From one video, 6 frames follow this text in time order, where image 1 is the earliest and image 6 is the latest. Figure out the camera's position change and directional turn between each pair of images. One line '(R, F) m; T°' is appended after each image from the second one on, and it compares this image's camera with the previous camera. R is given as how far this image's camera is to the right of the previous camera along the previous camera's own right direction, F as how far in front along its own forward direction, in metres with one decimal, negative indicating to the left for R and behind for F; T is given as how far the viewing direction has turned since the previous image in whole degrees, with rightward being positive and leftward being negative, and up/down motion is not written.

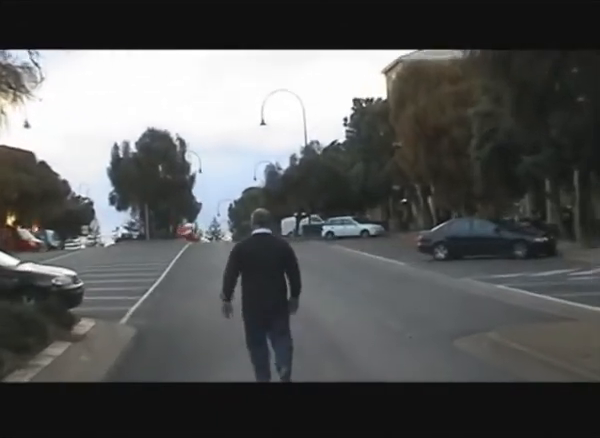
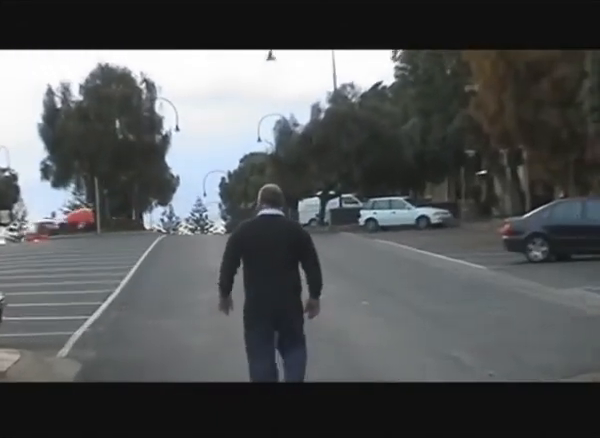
(-0.2, +5.1) m; 0°
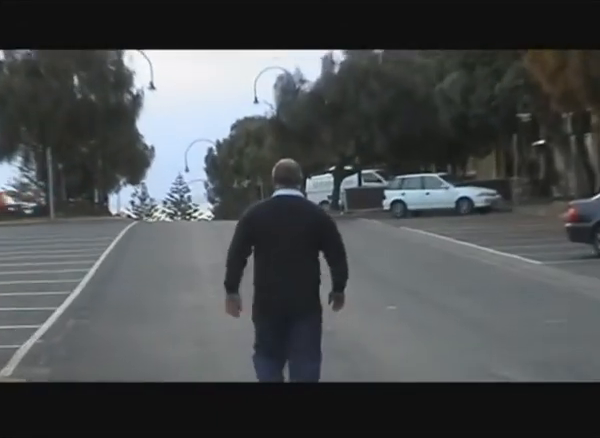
(-0.1, +2.2) m; 0°
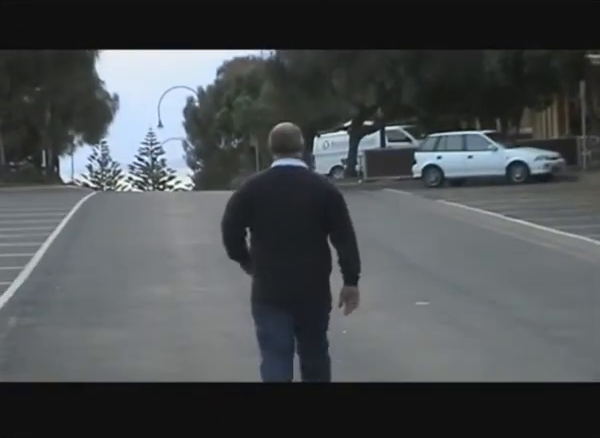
(-0.1, +1.8) m; +1°
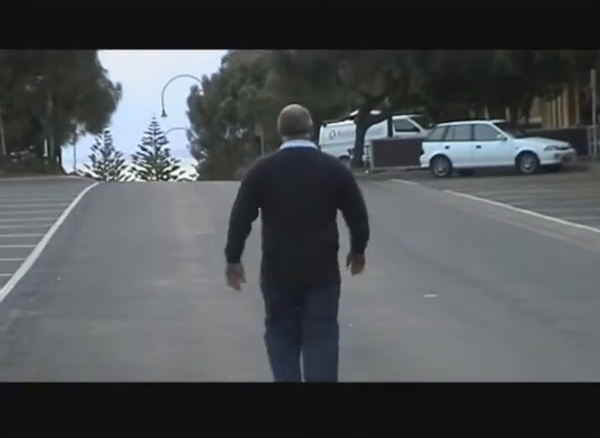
(0.0, +0.1) m; 0°
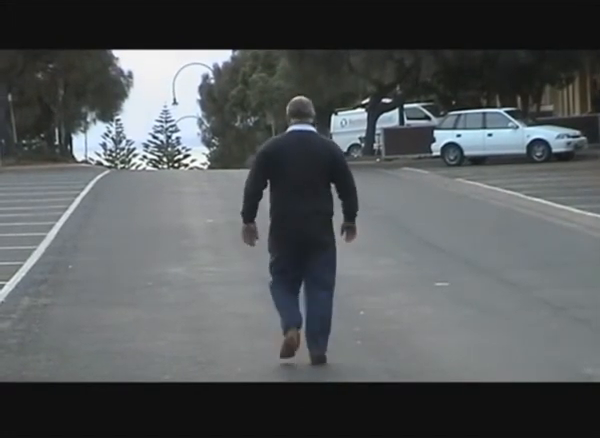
(0.0, 0.0) m; 0°
